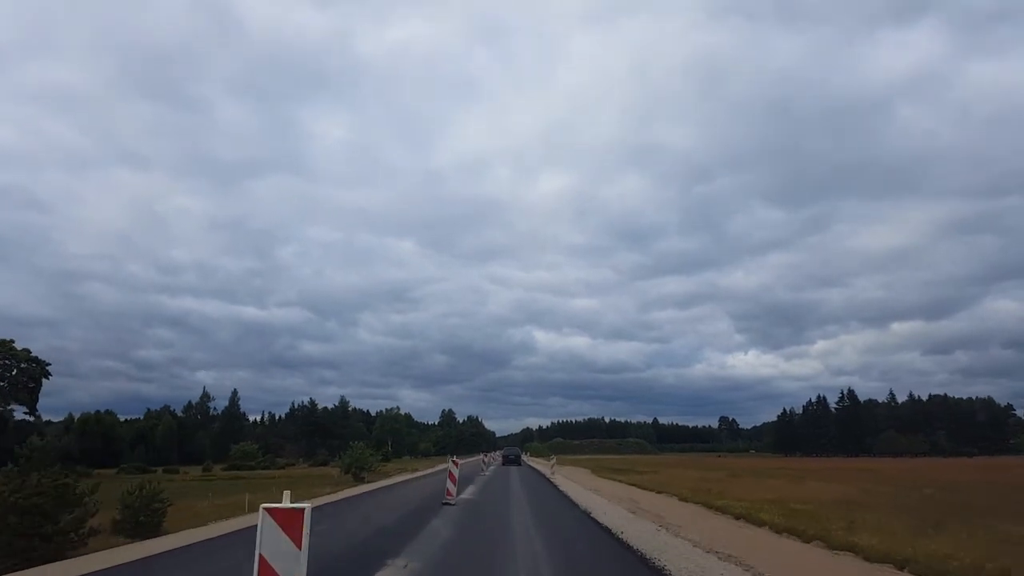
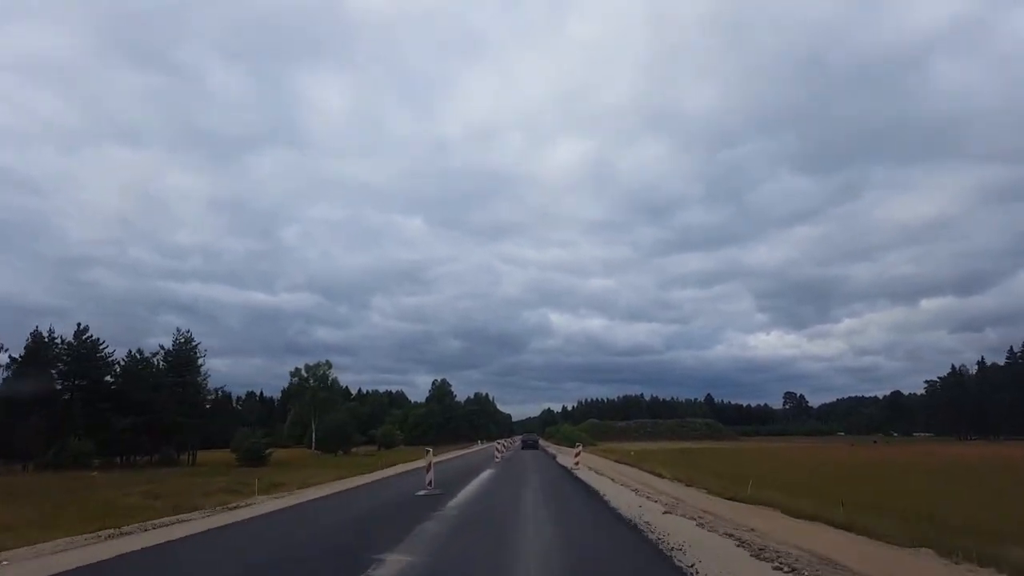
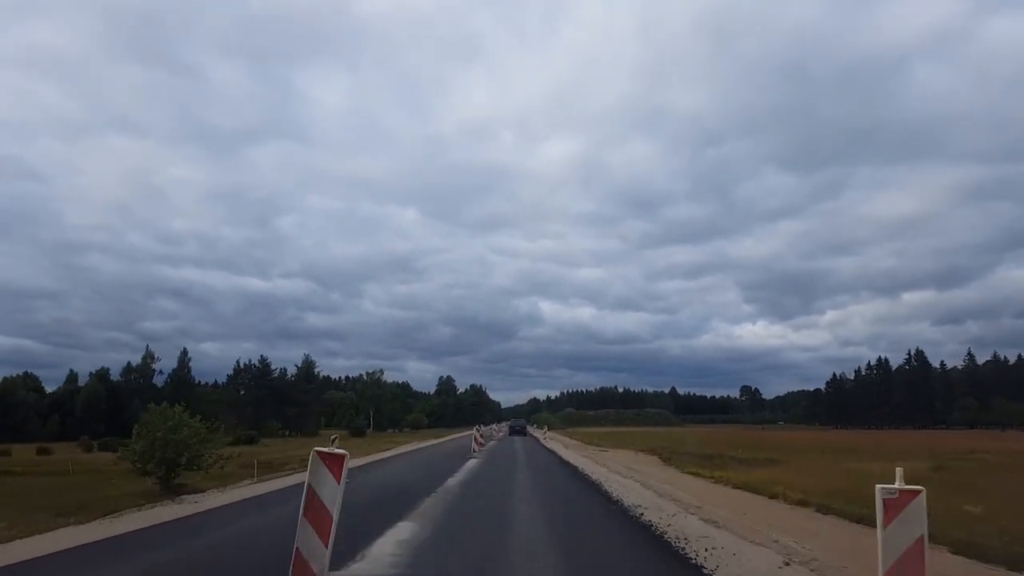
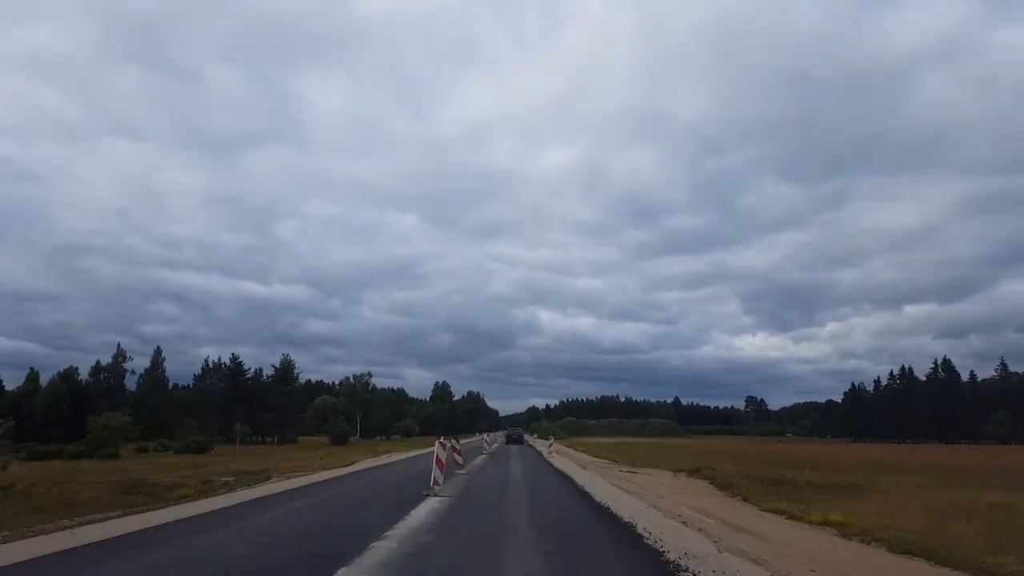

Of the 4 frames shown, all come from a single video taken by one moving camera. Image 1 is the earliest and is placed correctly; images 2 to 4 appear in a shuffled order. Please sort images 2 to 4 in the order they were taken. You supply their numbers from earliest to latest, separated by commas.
3, 4, 2
